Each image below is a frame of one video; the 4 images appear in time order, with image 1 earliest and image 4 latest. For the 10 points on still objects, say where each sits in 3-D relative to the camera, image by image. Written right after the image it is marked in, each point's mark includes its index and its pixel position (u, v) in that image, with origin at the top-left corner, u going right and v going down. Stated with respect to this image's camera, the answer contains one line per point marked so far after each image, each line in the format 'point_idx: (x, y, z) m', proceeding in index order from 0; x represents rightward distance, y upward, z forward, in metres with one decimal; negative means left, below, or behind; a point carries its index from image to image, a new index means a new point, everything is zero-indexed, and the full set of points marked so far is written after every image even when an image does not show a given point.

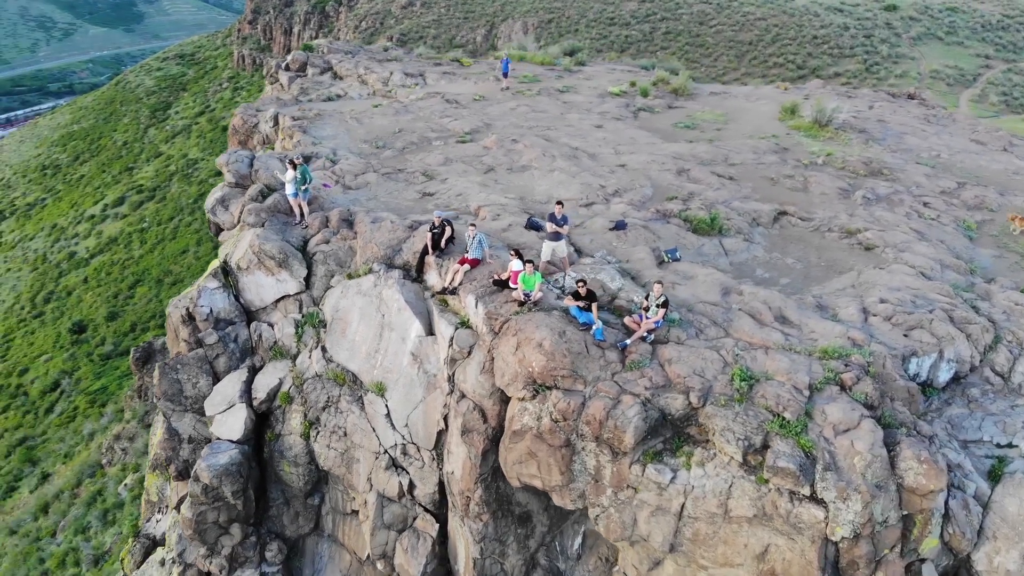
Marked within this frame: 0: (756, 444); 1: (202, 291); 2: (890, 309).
0: (+3.6, -2.3, +12.7) m
1: (-6.5, -0.1, +17.6) m
2: (+6.9, -0.4, +15.6) m
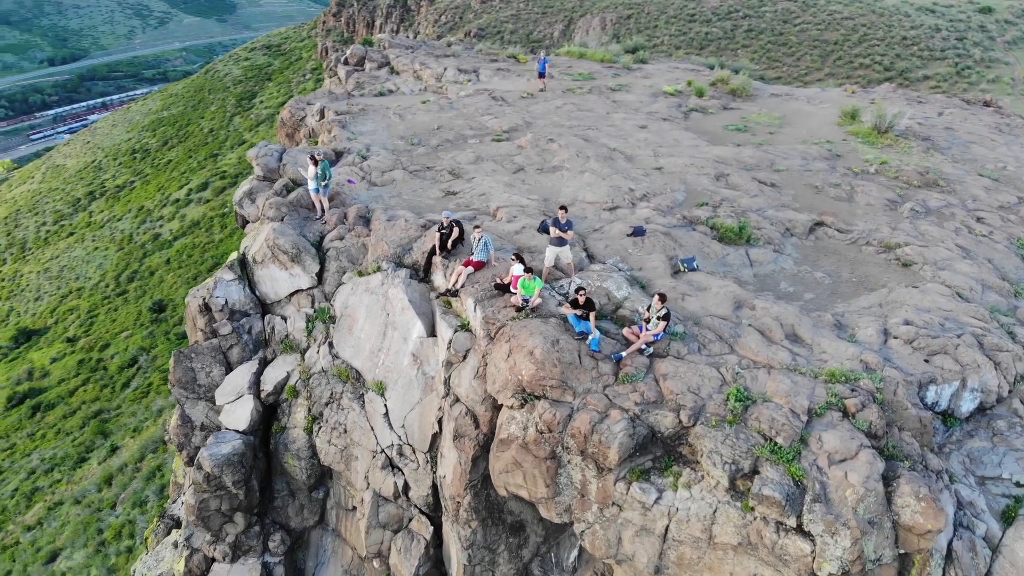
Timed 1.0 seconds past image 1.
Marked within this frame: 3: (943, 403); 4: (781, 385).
0: (+3.3, -2.6, +12.1) m
1: (-6.2, +0.1, +17.9) m
2: (+6.9, -0.7, +14.7) m
3: (+7.0, -1.9, +13.8) m
4: (+4.1, -1.5, +13.1) m
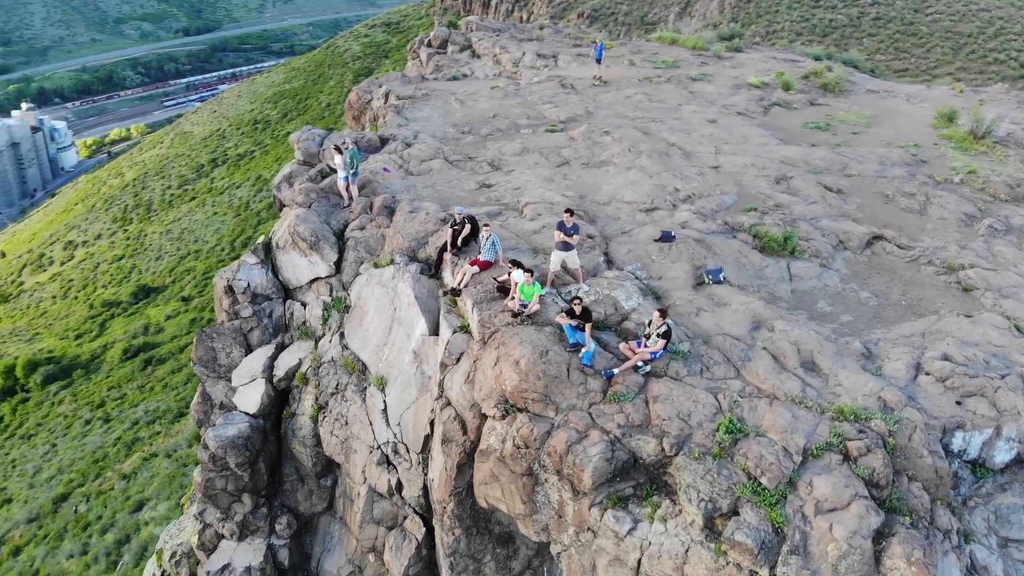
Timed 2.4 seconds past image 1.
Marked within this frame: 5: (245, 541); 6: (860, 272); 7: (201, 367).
0: (+2.8, -2.9, +11.2) m
1: (-5.7, +0.5, +18.1) m
2: (+6.8, -1.2, +13.2) m
3: (+6.7, -2.4, +12.3) m
4: (+3.8, -1.8, +12.0) m
5: (-5.3, -5.1, +17.0) m
6: (+7.1, +0.3, +17.2) m
7: (-6.6, -1.7, +18.0) m
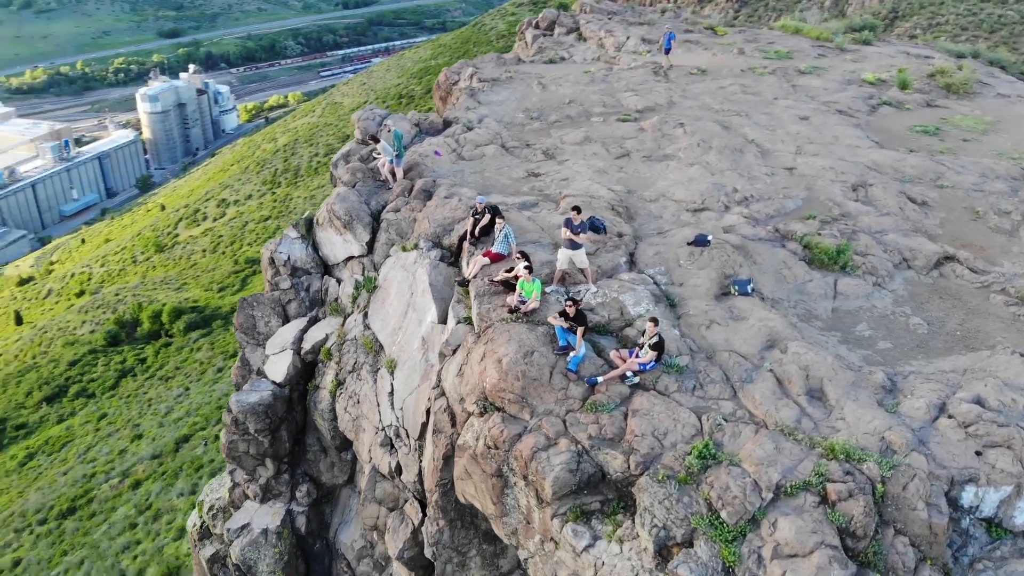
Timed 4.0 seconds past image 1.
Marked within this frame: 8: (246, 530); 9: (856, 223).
0: (+2.0, -3.1, +10.5) m
1: (-4.9, +1.1, +18.6) m
2: (+6.4, -1.7, +11.8) m
3: (+6.1, -2.9, +11.0) m
4: (+3.2, -2.1, +11.1) m
5: (-5.2, -4.5, +17.6) m
6: (+7.5, -0.1, +15.6) m
7: (-5.9, -1.0, +18.7) m
8: (-5.4, -4.9, +17.4) m
9: (+7.1, +1.3, +17.6) m
